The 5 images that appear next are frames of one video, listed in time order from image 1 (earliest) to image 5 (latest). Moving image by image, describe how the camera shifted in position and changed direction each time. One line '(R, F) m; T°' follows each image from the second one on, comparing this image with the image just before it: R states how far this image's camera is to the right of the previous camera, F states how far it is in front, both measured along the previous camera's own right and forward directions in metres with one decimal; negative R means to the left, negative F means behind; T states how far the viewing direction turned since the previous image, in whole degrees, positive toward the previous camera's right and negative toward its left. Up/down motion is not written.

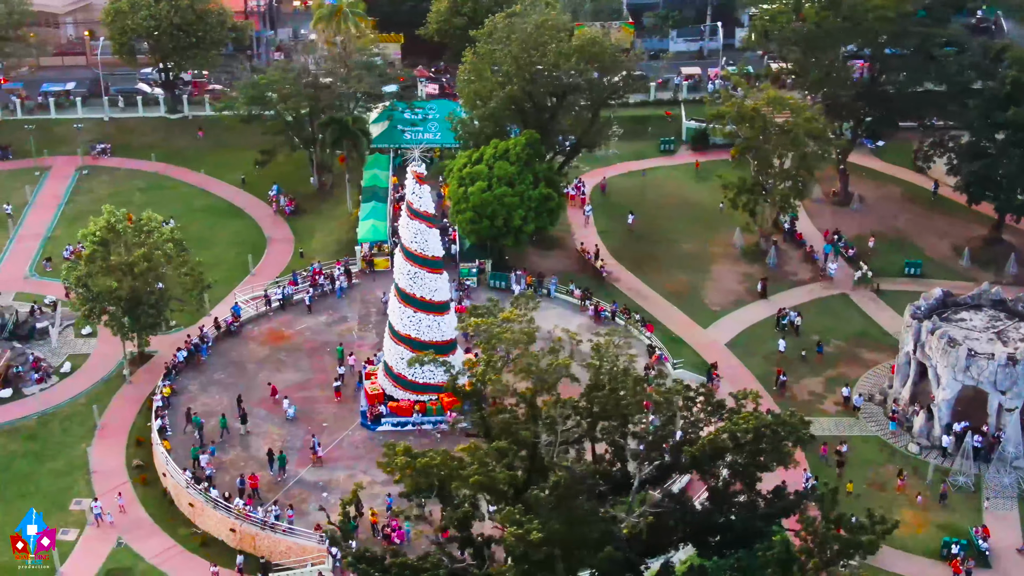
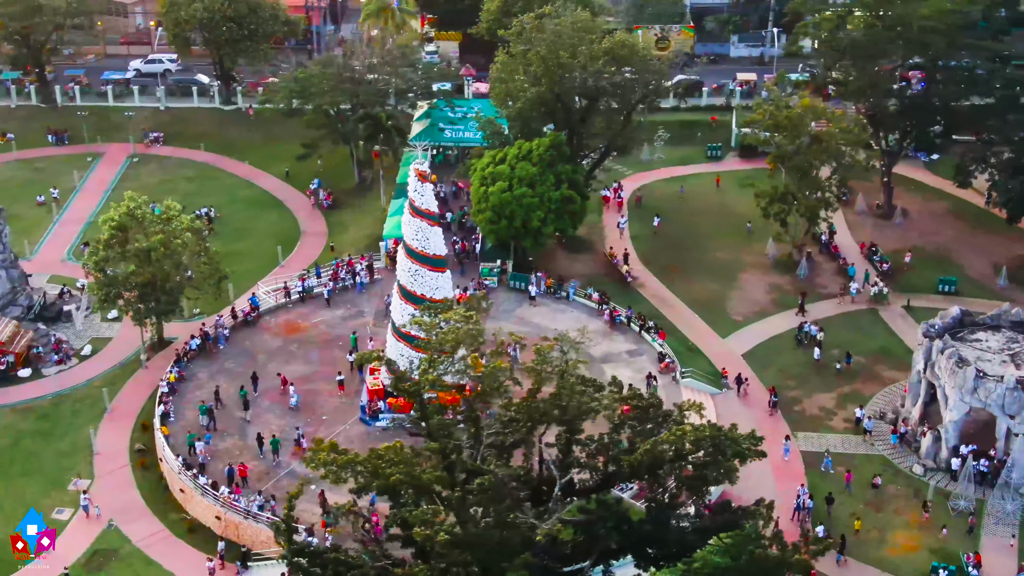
(+5.0, +0.4) m; -5°
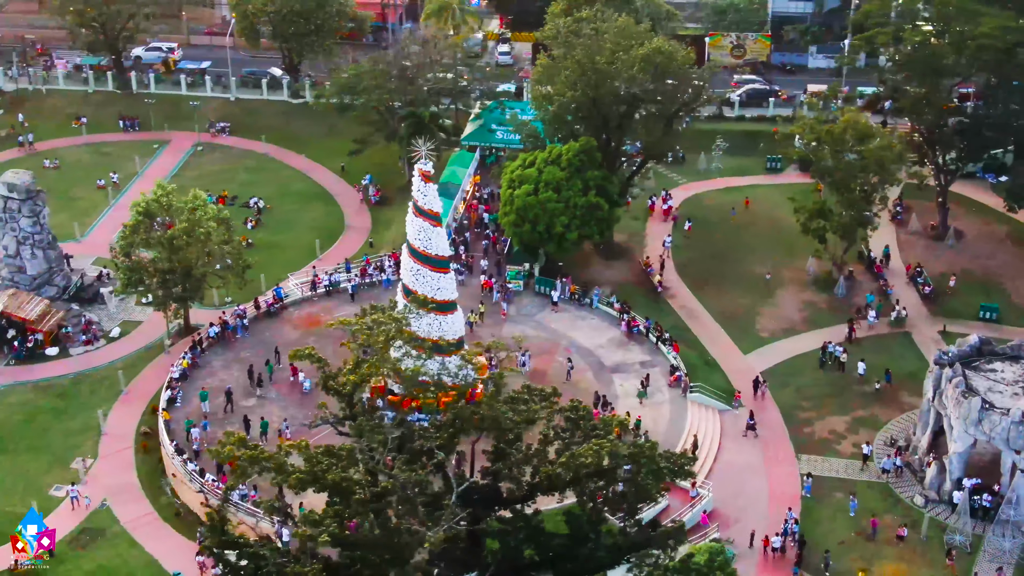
(+6.3, +0.6) m; -6°
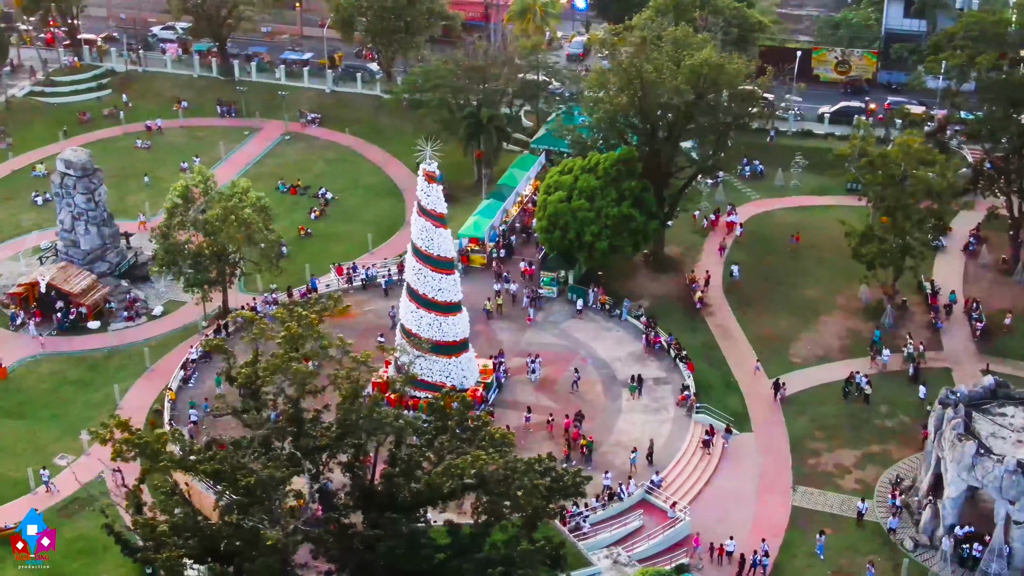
(+8.7, +1.1) m; -8°
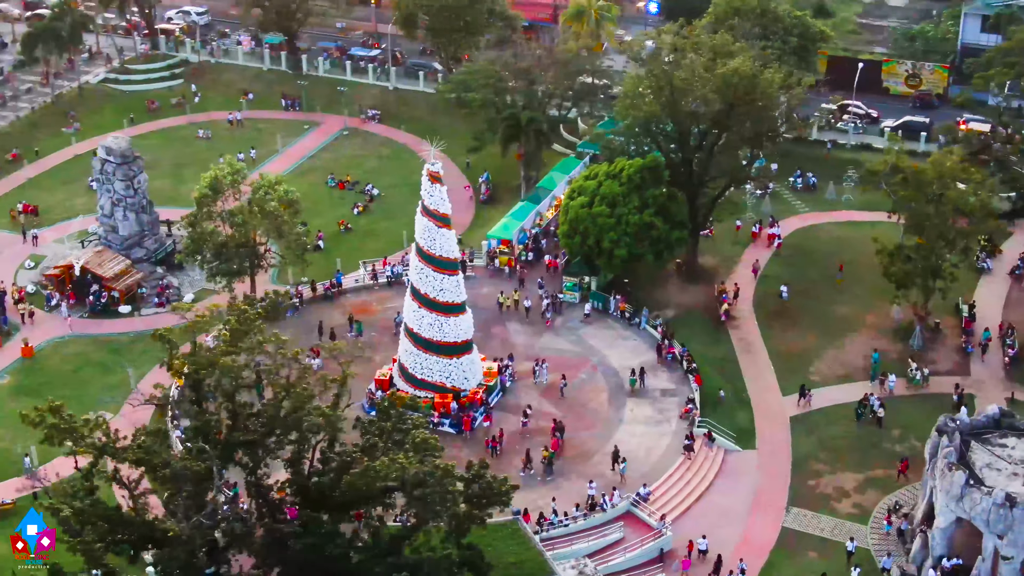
(+5.7, +0.6) m; -5°
